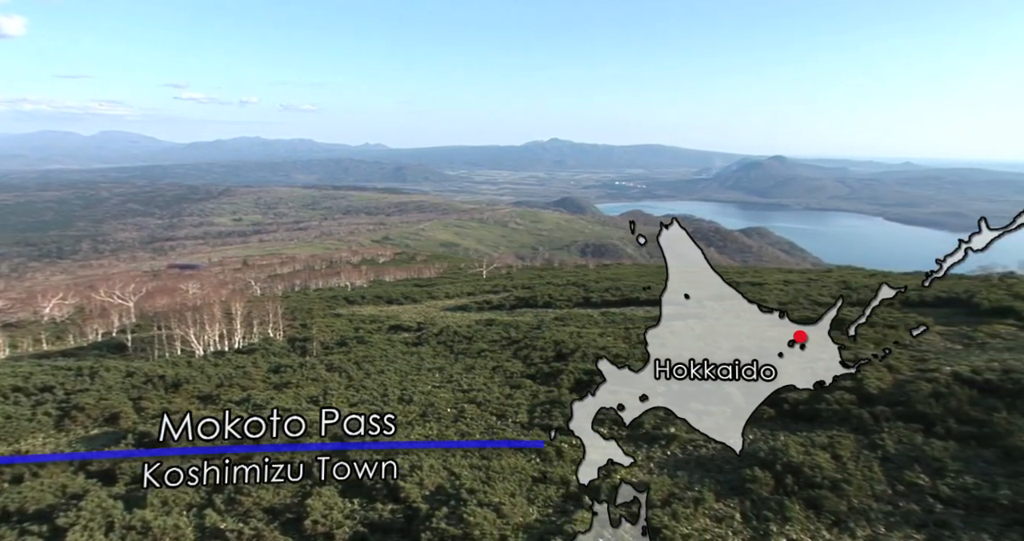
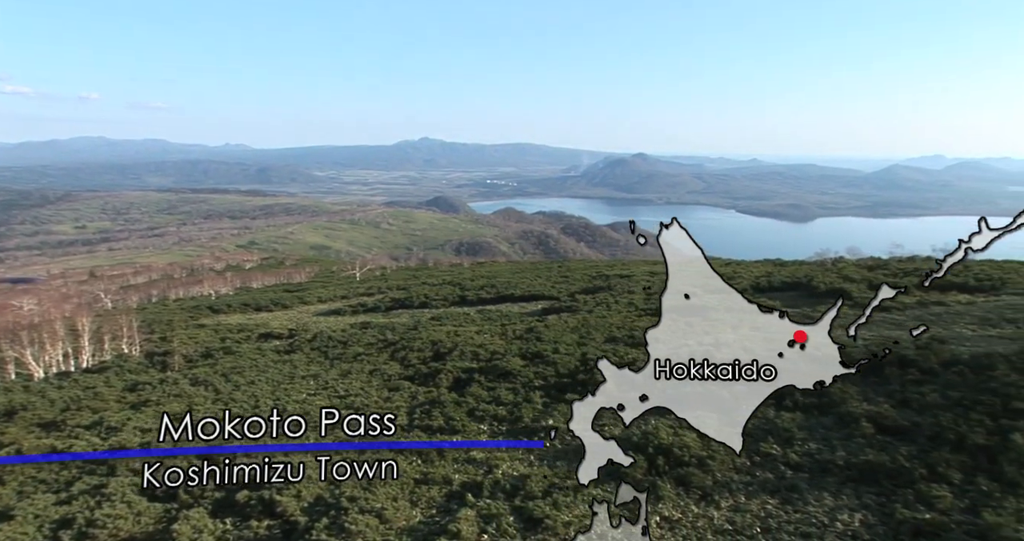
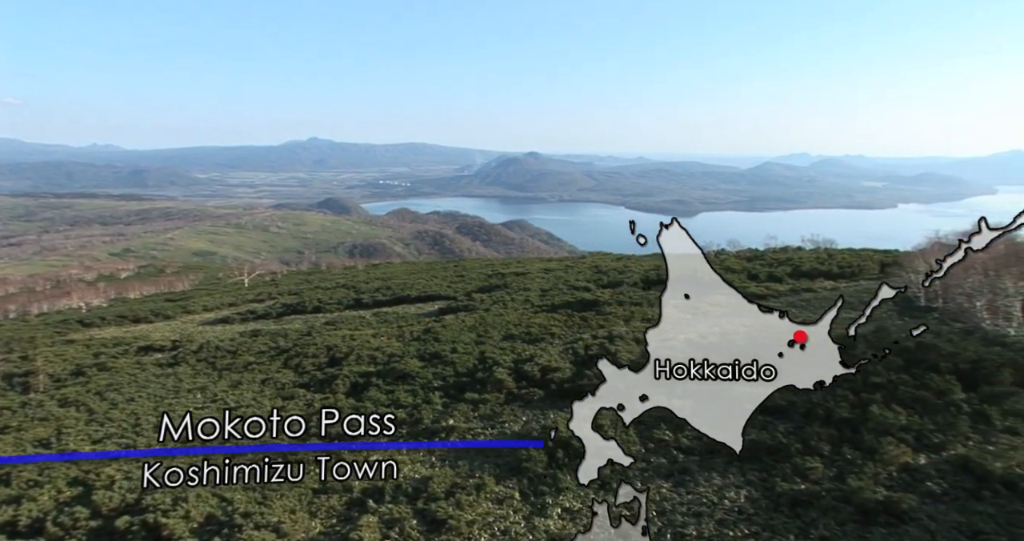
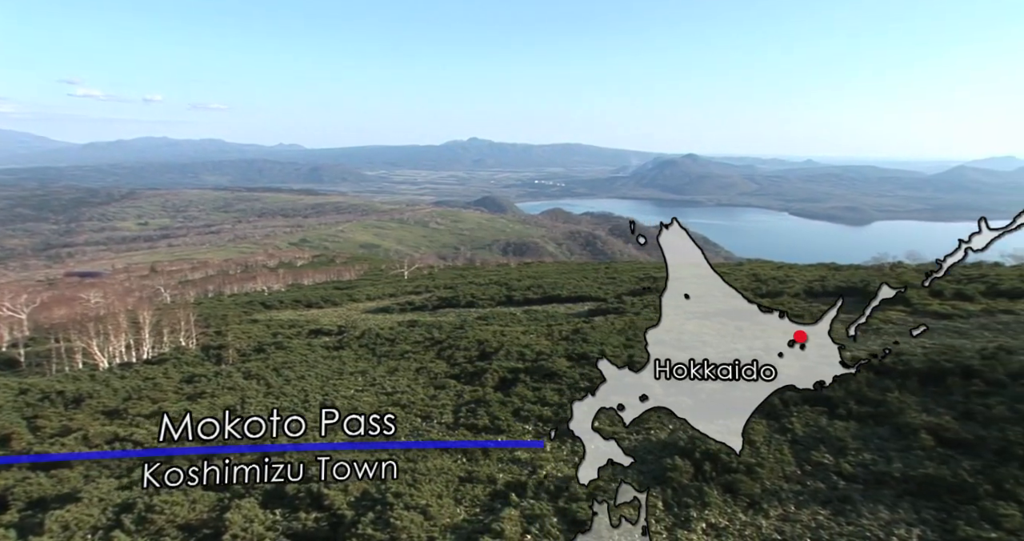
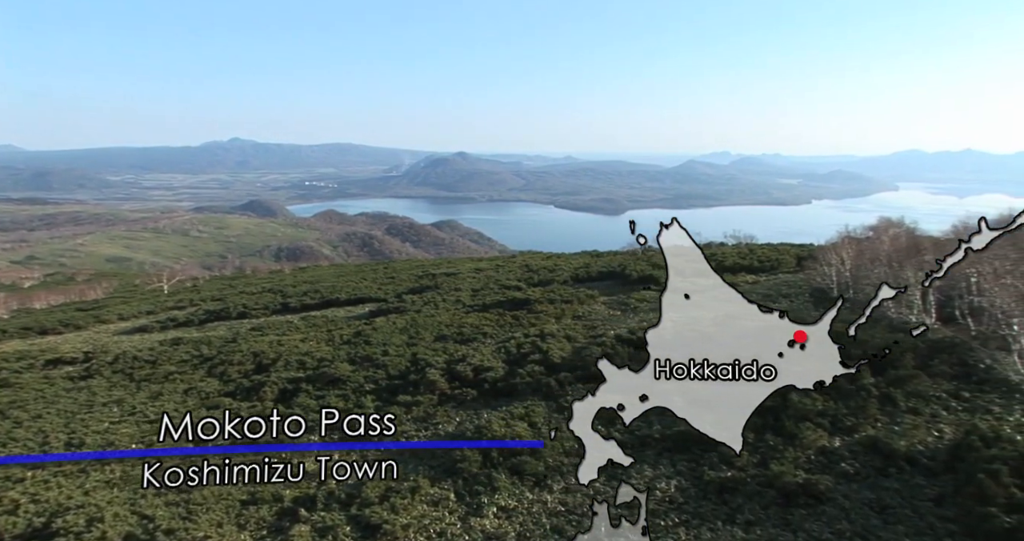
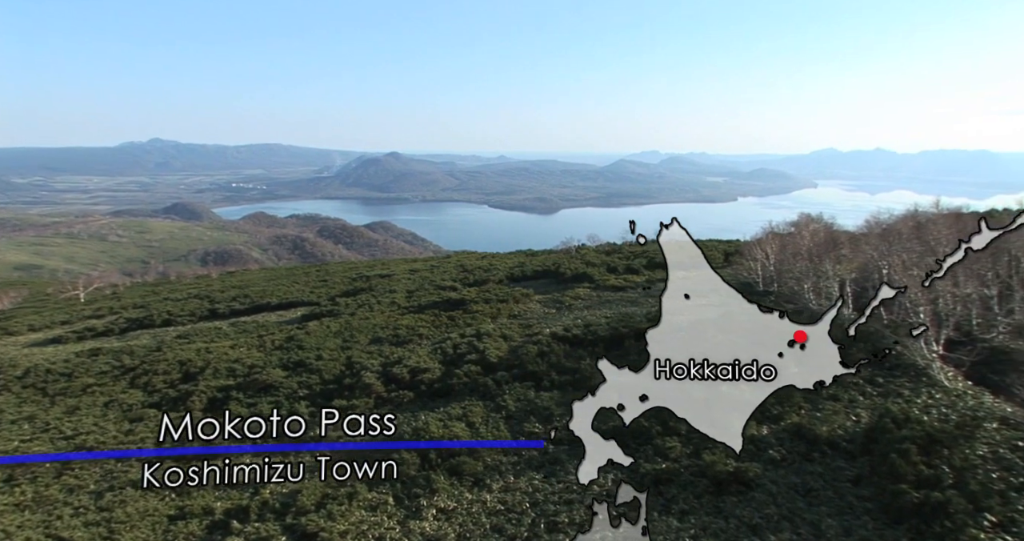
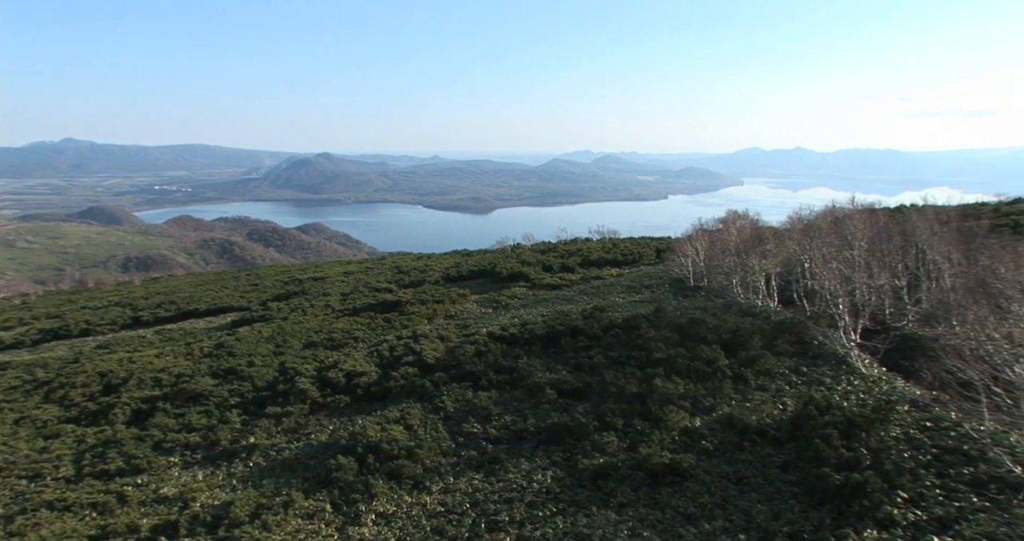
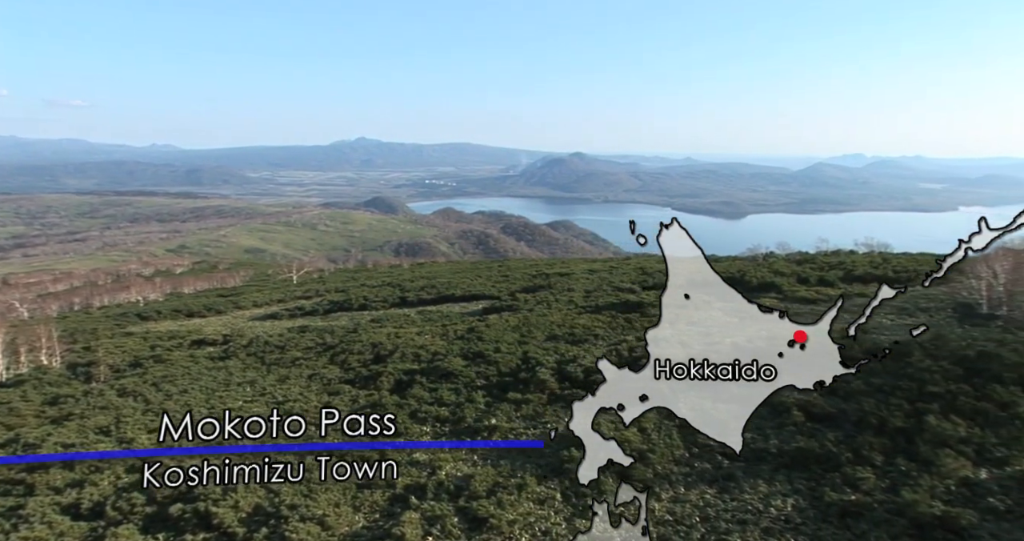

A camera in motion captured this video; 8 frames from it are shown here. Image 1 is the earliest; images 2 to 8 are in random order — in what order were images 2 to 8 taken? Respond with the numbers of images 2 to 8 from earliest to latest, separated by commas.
4, 2, 8, 3, 5, 6, 7
